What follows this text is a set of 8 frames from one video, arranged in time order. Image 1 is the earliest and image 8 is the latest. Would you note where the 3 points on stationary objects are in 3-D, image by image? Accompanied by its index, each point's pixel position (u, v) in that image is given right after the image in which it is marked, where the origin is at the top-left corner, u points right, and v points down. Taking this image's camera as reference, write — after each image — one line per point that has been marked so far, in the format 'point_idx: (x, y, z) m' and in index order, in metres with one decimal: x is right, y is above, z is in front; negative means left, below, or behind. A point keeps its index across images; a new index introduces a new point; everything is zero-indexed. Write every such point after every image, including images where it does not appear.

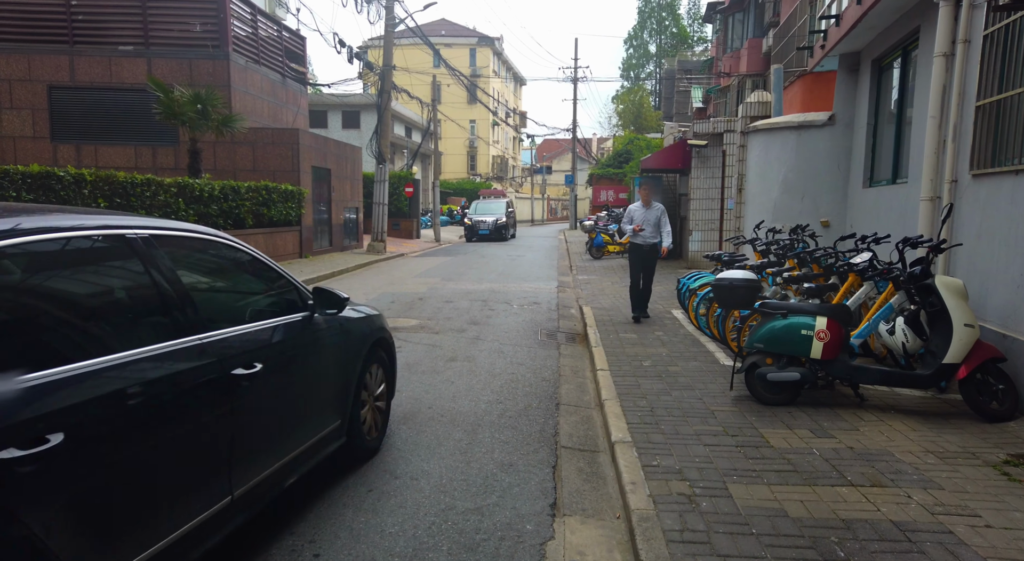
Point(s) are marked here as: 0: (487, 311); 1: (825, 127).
0: (-0.4, -0.5, +11.2) m
1: (+4.3, +2.1, +10.8) m
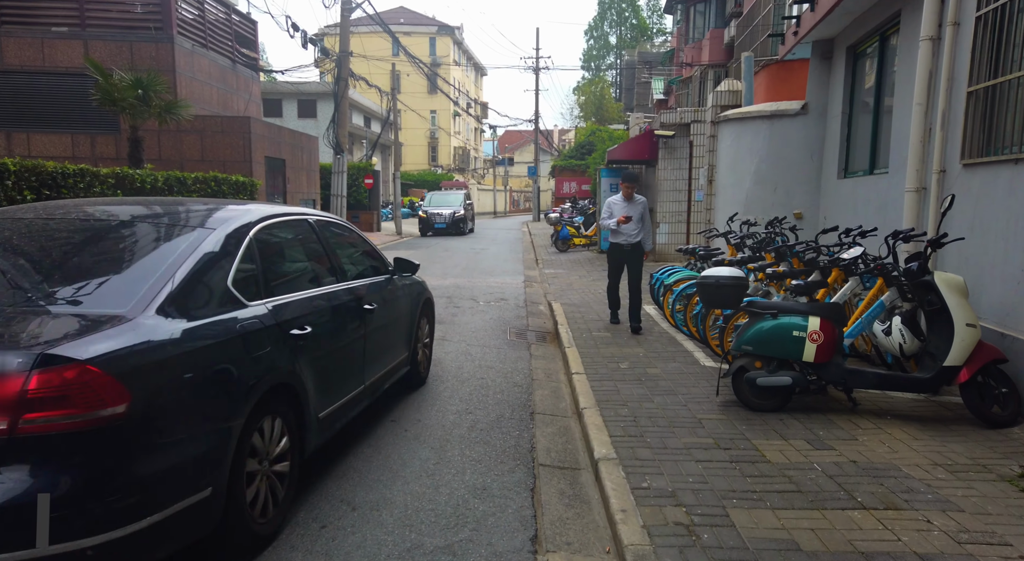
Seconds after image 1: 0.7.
0: (-0.9, -0.4, +10.7) m
1: (+3.8, +2.2, +10.5) m
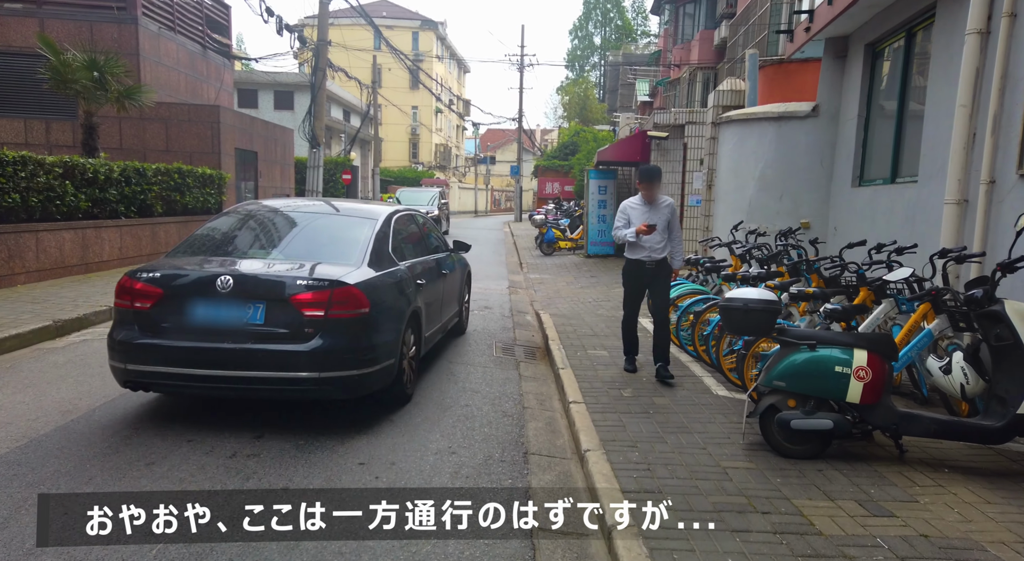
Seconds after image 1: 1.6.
0: (-1.1, -0.5, +9.9) m
1: (+3.7, +2.0, +9.8) m
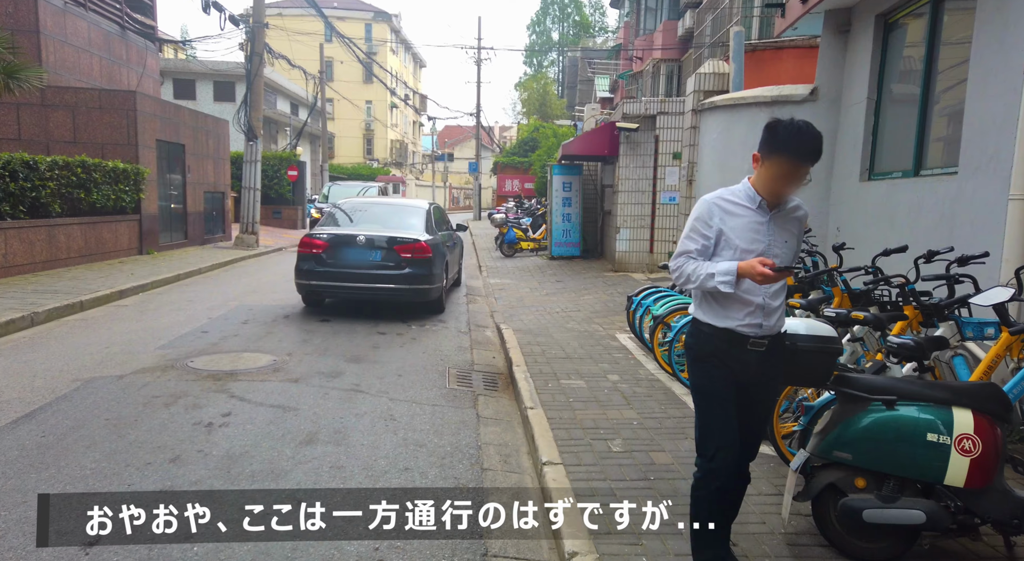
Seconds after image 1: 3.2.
0: (-1.5, -0.6, +8.4) m
1: (+3.2, +1.9, +8.6) m
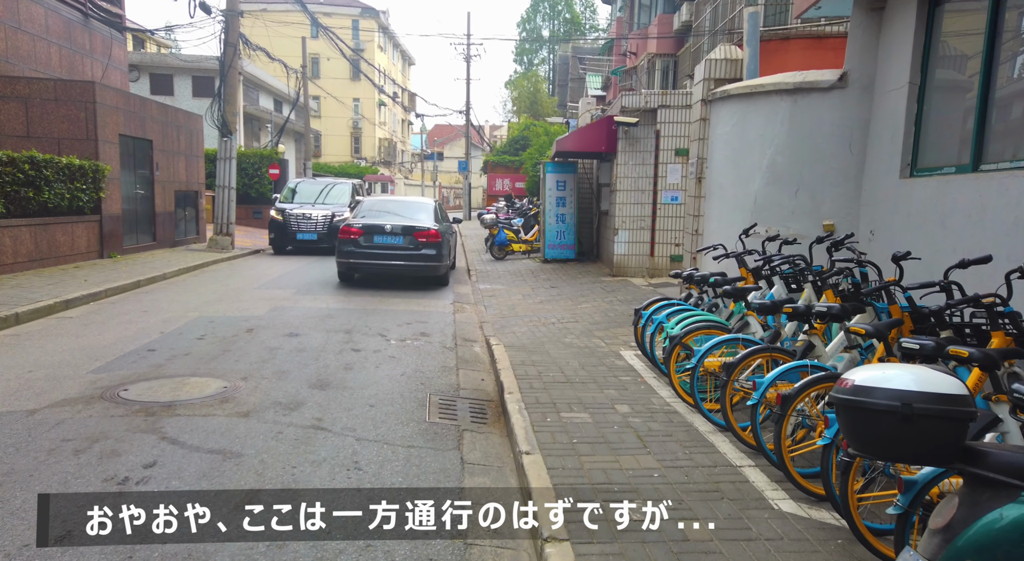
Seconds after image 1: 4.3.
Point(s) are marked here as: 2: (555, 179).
0: (-1.6, -0.7, +7.4) m
1: (+3.1, +1.8, +7.6) m
2: (+0.9, +2.0, +15.7) m
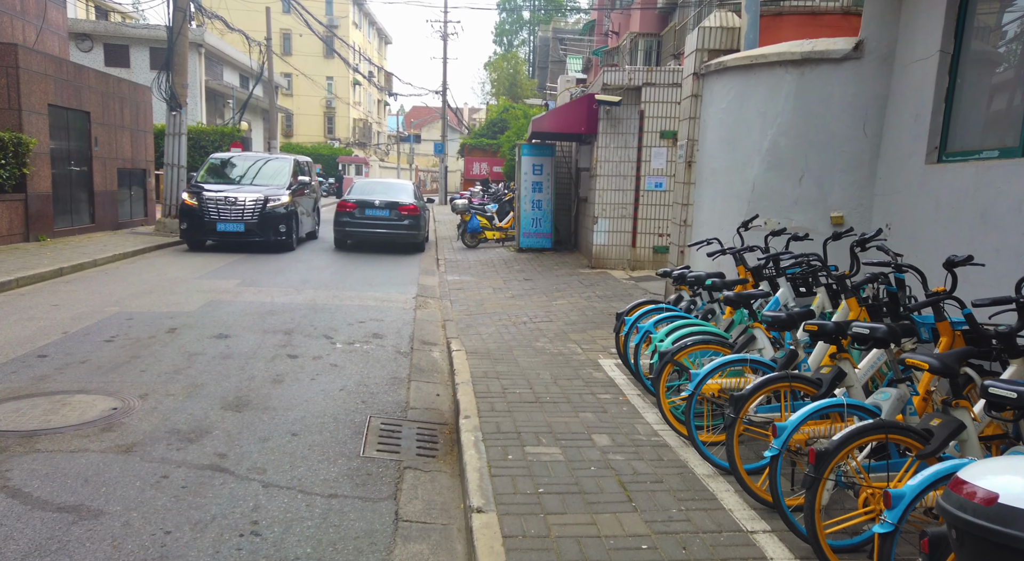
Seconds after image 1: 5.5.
0: (-1.9, -0.7, +6.3) m
1: (+2.8, +1.8, +6.6) m
2: (+0.4, +2.2, +14.6) m
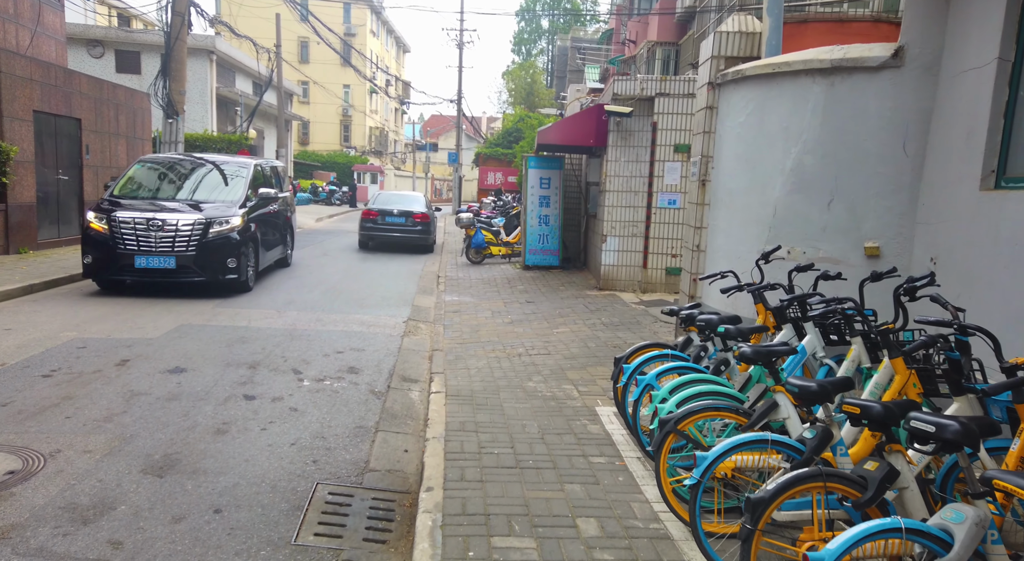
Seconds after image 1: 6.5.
0: (-2.0, -0.9, +5.6) m
1: (+2.8, +1.5, +5.8) m
2: (+0.5, +1.9, +13.8) m
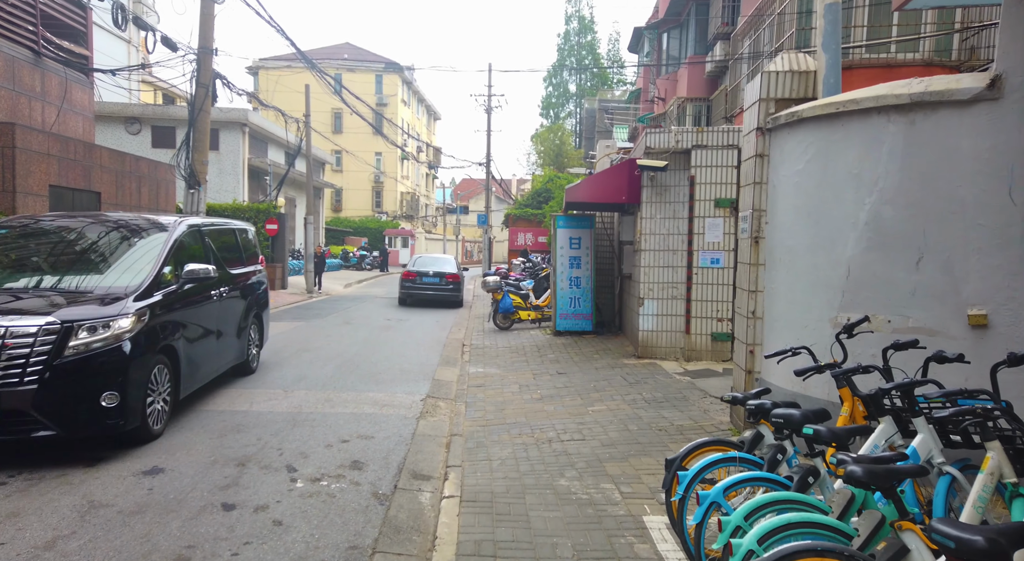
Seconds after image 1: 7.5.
0: (-1.9, -1.4, +4.6) m
1: (+2.9, +1.1, +4.8) m
2: (+0.9, +0.7, +13.0) m
